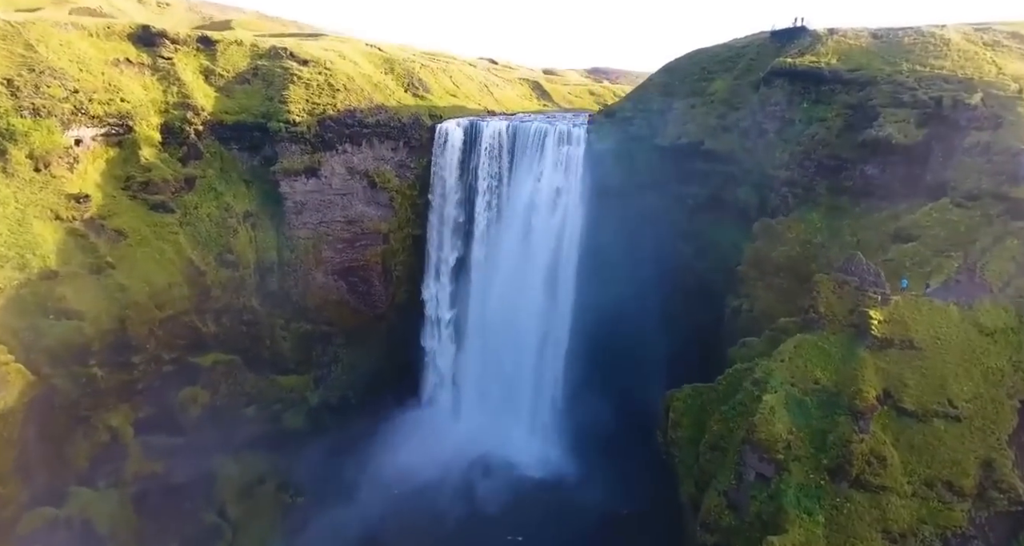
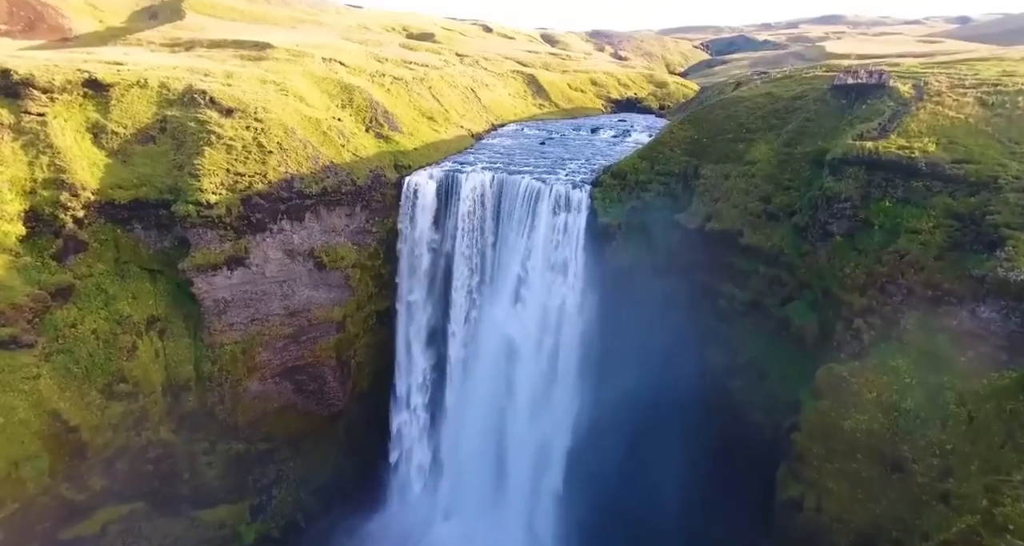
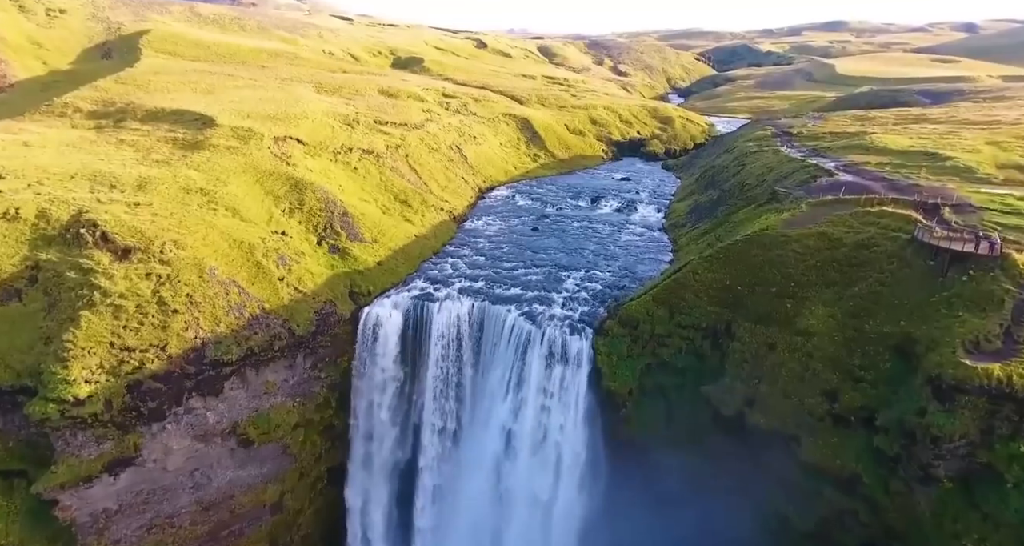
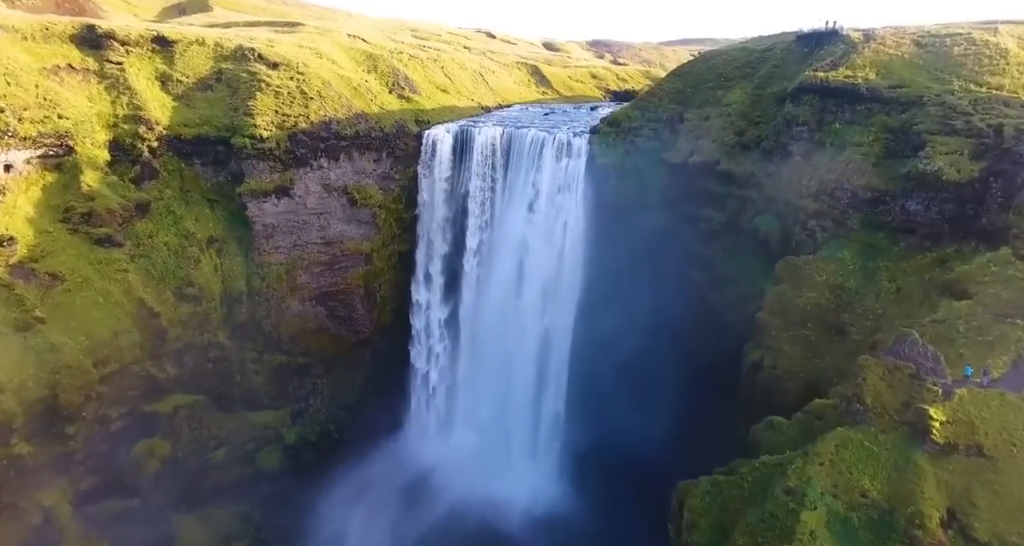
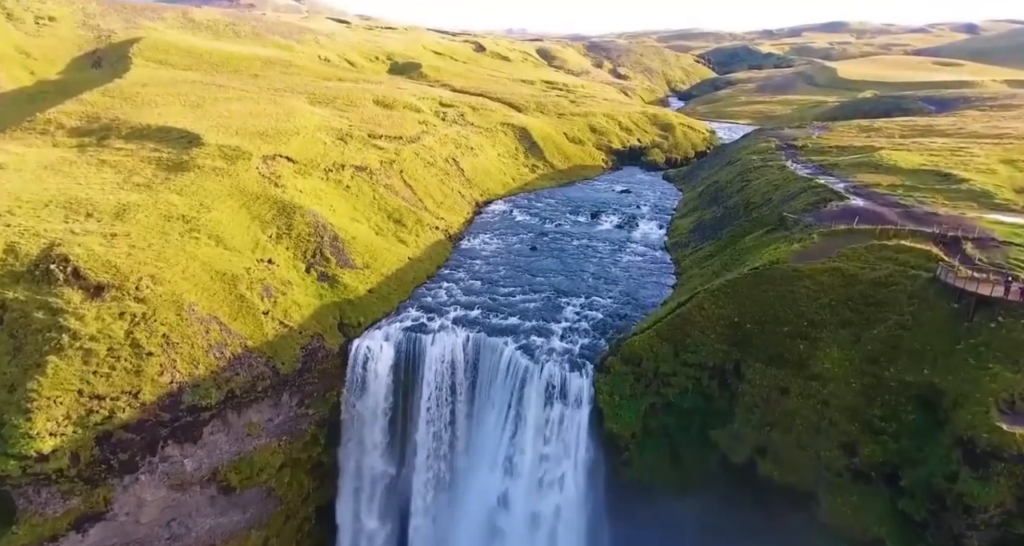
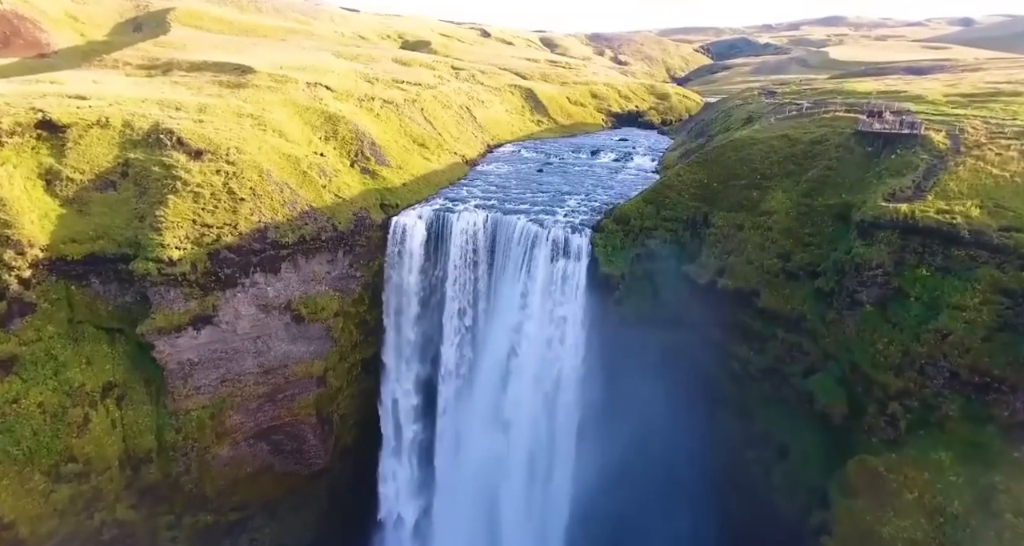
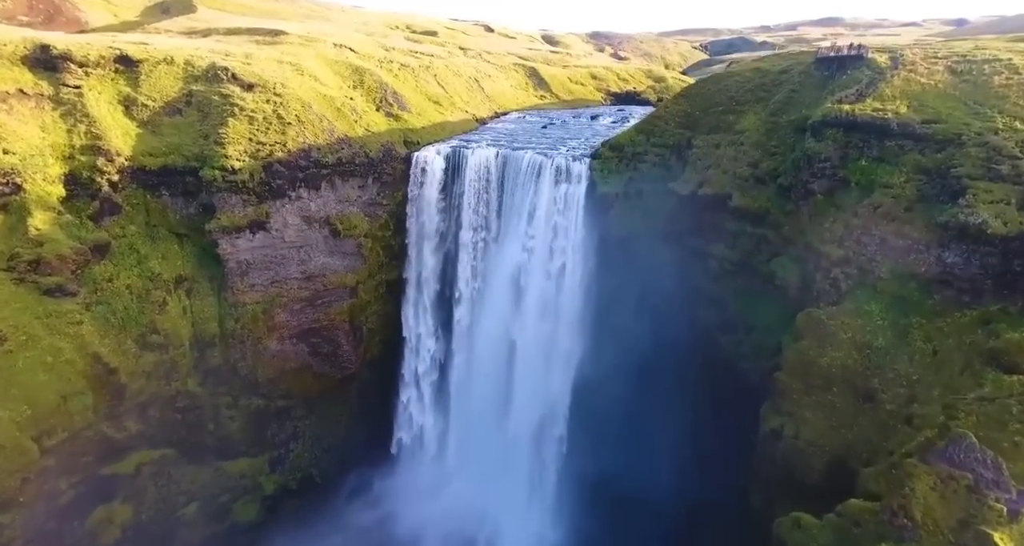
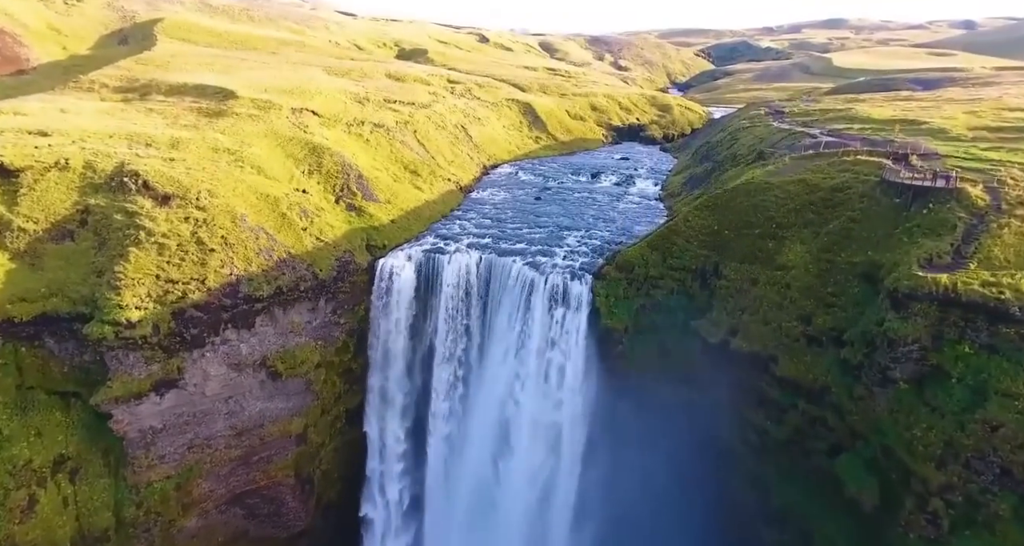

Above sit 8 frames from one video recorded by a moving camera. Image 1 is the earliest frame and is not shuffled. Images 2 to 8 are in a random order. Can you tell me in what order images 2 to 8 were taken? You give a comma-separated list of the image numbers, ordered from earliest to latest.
4, 7, 2, 6, 8, 3, 5
